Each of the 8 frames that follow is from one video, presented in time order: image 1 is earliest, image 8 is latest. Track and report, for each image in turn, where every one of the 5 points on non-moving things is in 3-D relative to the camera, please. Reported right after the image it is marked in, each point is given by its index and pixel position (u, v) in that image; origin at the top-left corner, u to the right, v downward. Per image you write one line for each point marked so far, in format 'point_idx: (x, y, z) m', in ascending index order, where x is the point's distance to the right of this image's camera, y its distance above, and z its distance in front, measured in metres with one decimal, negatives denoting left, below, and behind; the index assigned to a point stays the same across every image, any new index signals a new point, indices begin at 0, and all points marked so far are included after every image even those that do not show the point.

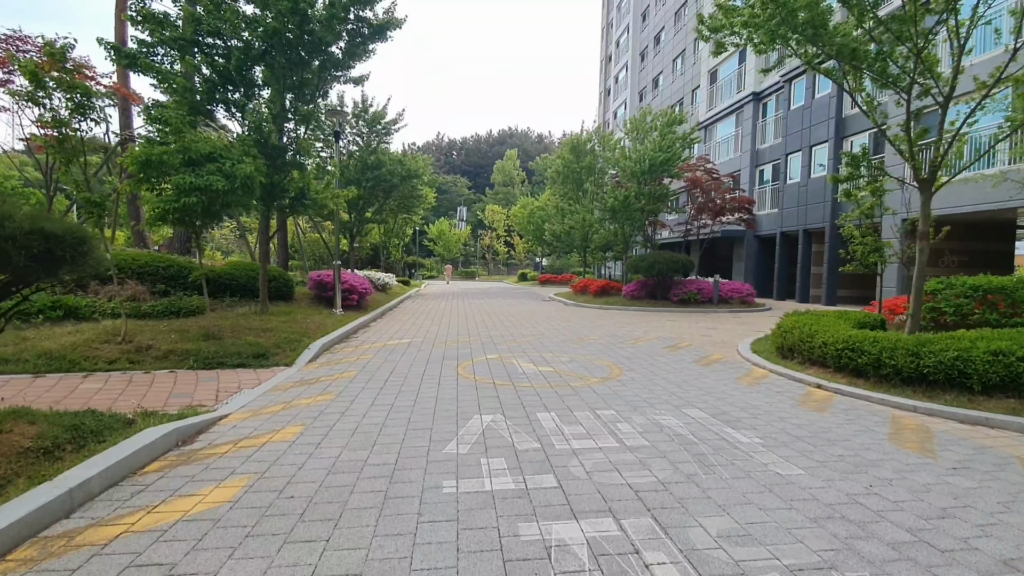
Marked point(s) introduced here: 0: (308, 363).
0: (-3.3, -1.2, +8.8) m
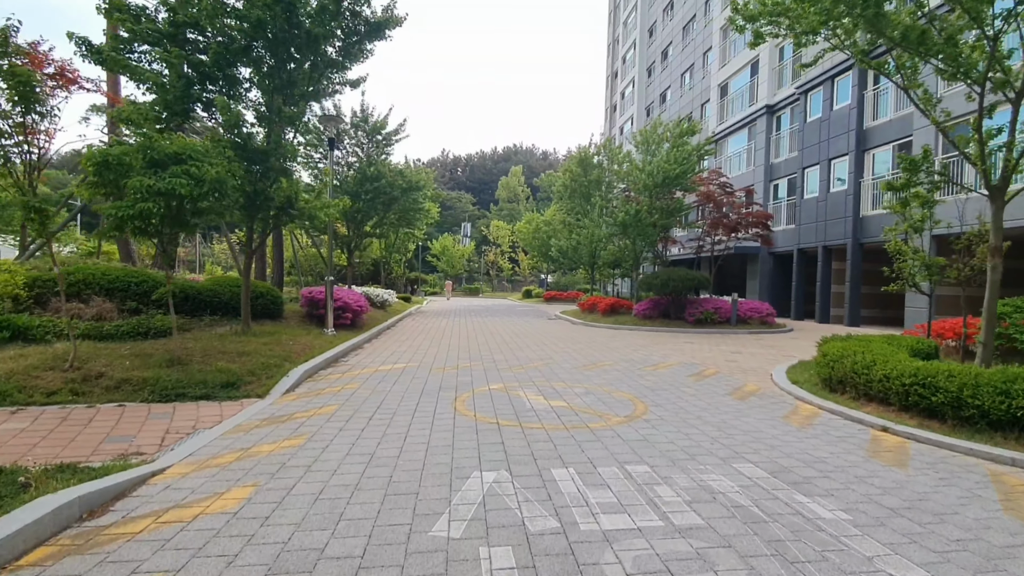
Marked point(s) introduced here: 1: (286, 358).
0: (-3.2, -1.5, +7.7) m
1: (-3.9, -1.2, +9.5) m
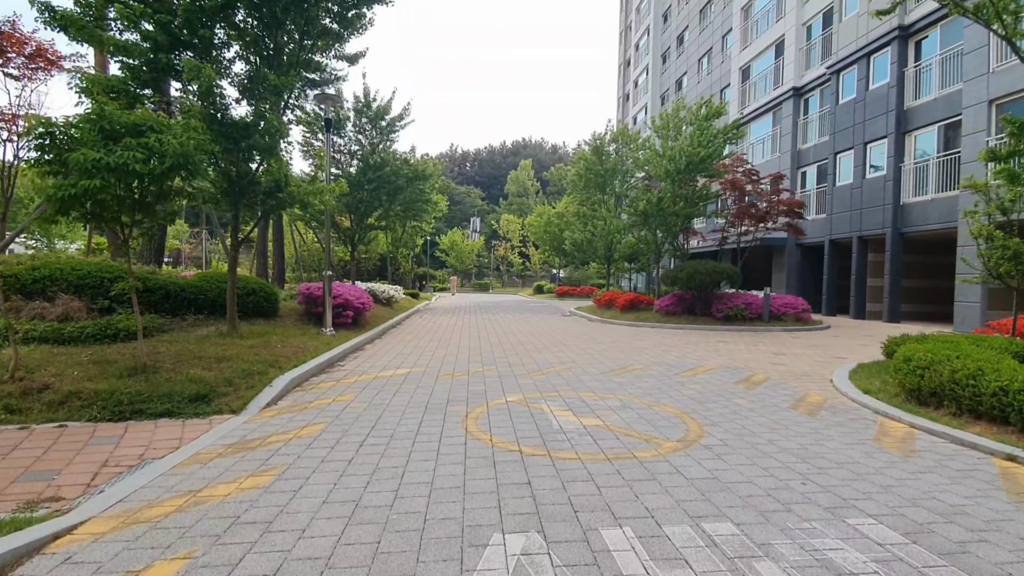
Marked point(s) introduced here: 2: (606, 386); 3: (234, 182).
0: (-2.9, -1.4, +6.5) m
1: (-3.7, -1.2, +8.3) m
2: (+1.3, -1.4, +7.6) m
3: (-4.7, +1.8, +9.2) m
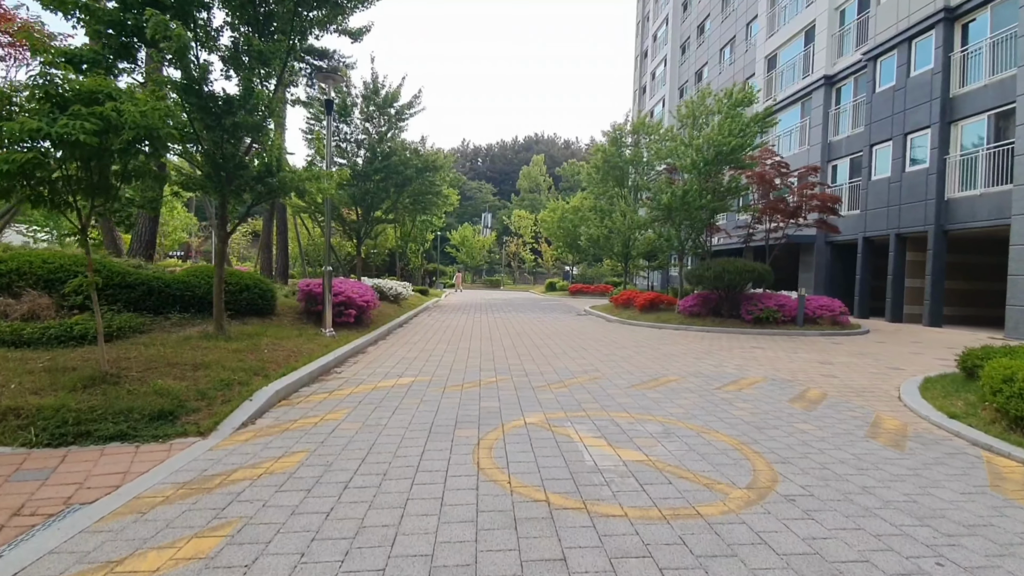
0: (-2.7, -1.4, +5.5) m
1: (-3.4, -1.1, +7.3) m
2: (+1.5, -1.4, +6.5) m
3: (-4.4, +1.8, +8.2) m
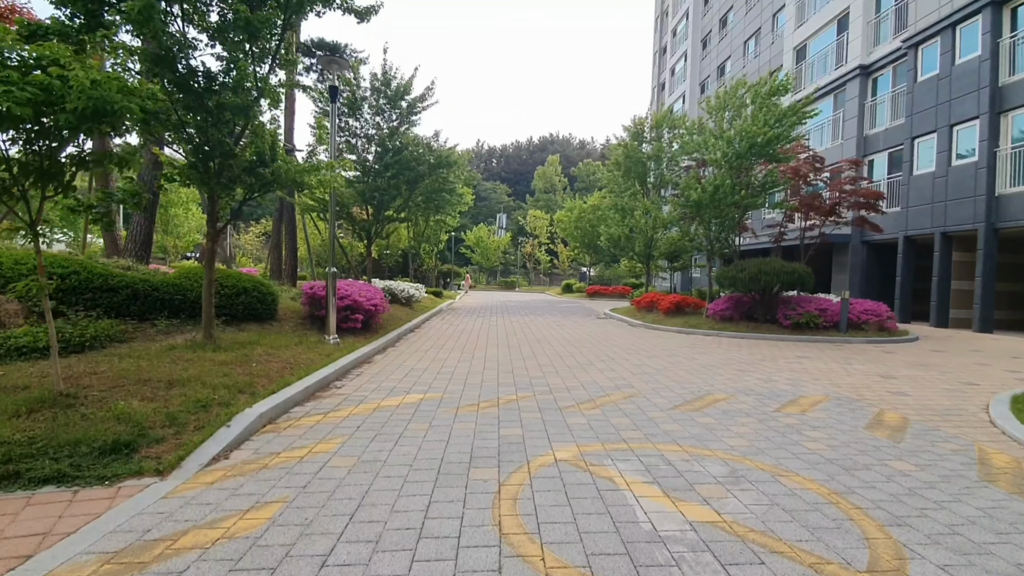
0: (-2.5, -1.5, +4.5) m
1: (-3.1, -1.2, +6.4) m
2: (+1.8, -1.4, +5.4) m
3: (-4.1, +1.8, +7.3) m
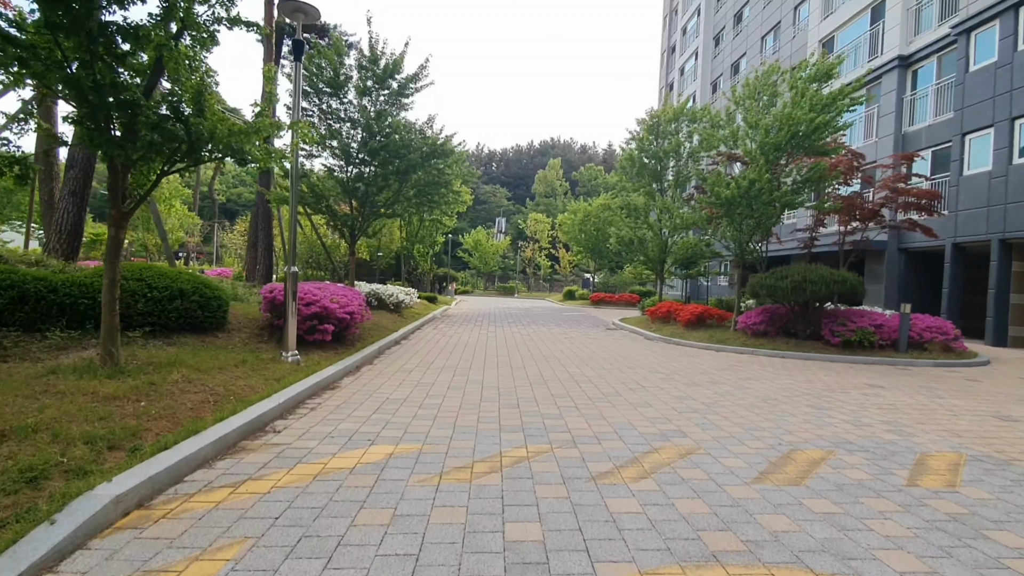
0: (-2.4, -1.5, +2.4) m
1: (-3.1, -1.2, +4.2) m
2: (+1.9, -1.5, +3.3) m
3: (-4.0, +1.8, +5.2) m
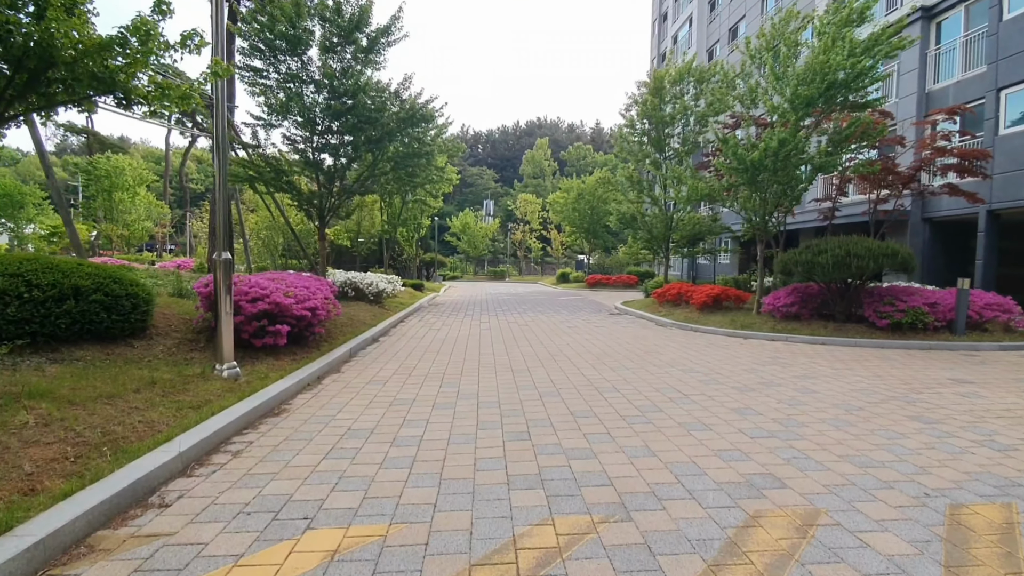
0: (-2.3, -1.5, +0.5) m
1: (-2.9, -1.2, +2.3) m
2: (+2.0, -1.4, +1.5) m
3: (-4.0, +1.7, +3.2) m
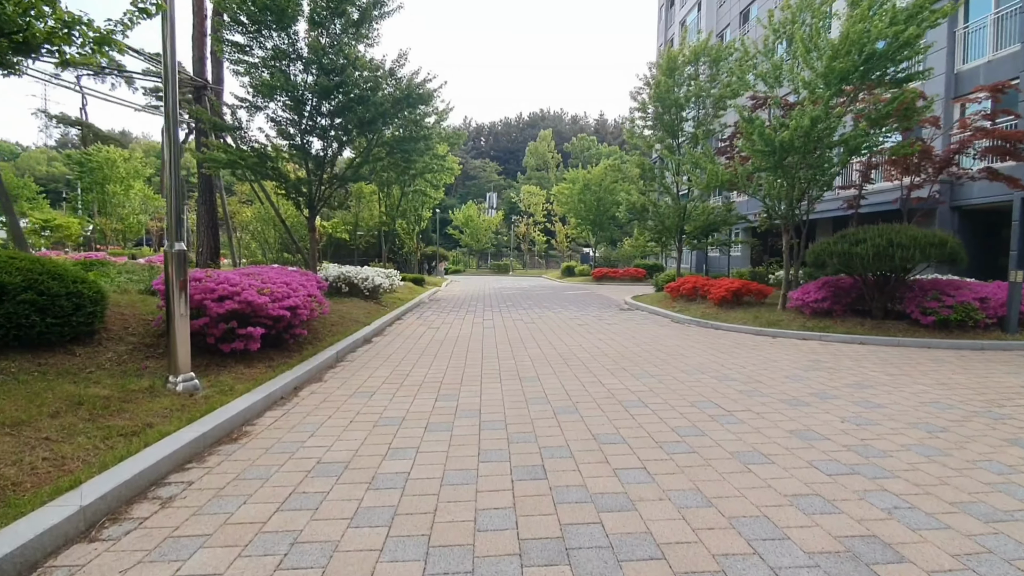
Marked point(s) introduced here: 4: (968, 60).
0: (-2.2, -1.6, -0.5) m
1: (-2.9, -1.2, +1.3) m
2: (+2.1, -1.4, +0.5) m
3: (-3.9, +1.7, +2.2) m
4: (+14.5, +7.3, +17.2) m
